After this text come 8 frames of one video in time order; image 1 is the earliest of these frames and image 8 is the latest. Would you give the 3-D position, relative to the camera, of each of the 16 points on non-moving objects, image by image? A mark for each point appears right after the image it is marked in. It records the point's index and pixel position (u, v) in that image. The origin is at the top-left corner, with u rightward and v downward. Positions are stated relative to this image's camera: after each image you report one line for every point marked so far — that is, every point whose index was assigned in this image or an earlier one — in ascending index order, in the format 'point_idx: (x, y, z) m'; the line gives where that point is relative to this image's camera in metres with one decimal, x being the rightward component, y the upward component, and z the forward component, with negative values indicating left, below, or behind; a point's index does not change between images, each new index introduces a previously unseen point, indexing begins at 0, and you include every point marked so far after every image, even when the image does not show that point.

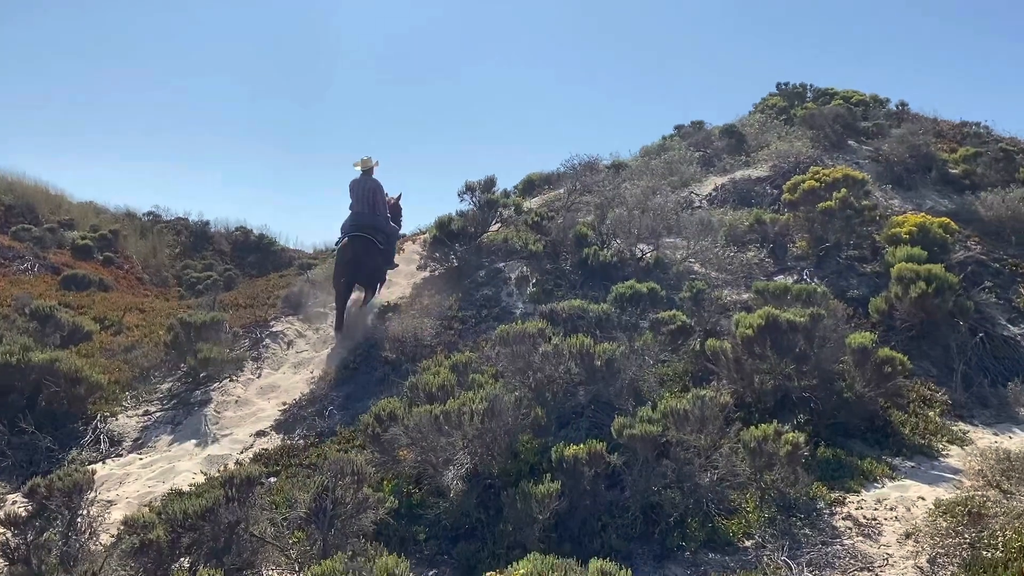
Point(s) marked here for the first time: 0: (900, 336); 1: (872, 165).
0: (+4.7, -0.6, +11.6) m
1: (+6.1, +1.8, +15.5) m
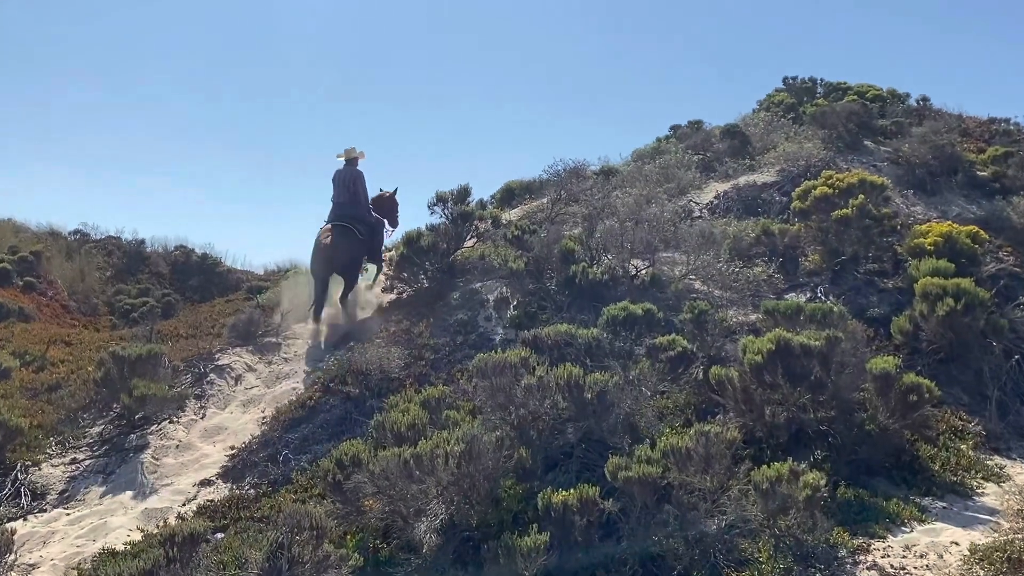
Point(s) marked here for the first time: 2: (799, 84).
0: (+4.5, -0.8, +10.3) m
1: (+5.7, +1.7, +14.2) m
2: (+5.8, +4.0, +19.2) m
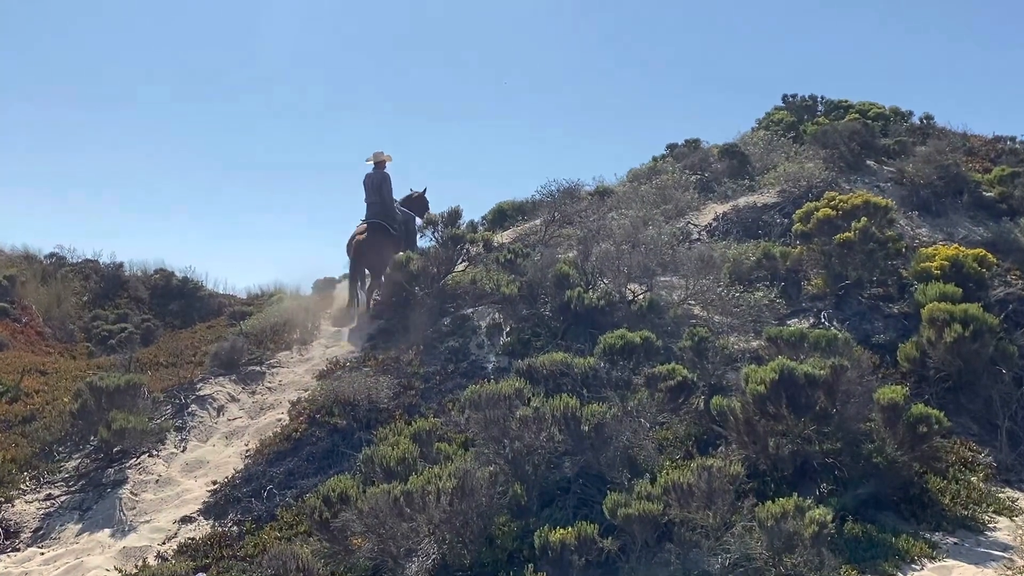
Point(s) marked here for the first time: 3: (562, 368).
0: (+4.4, -1.0, +10.0) m
1: (+5.6, +1.4, +13.9) m
2: (+5.6, +3.7, +18.9) m
3: (+0.5, -0.8, +10.0) m
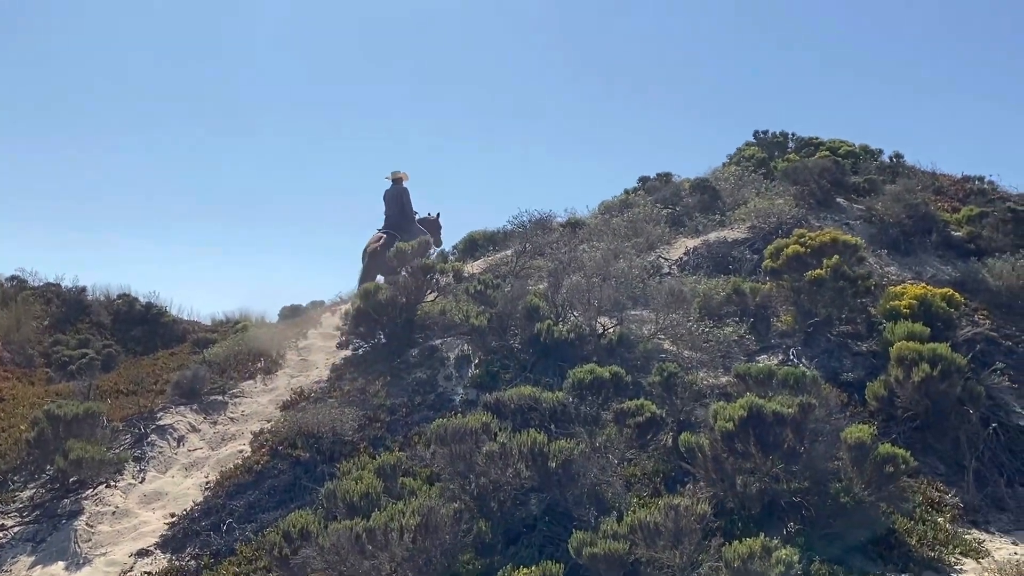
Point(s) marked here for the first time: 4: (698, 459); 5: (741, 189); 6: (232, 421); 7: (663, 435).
0: (+4.1, -1.4, +10.0) m
1: (+5.2, +0.9, +14.0) m
2: (+5.1, +3.1, +19.0) m
3: (+0.2, -1.2, +9.9) m
4: (+1.9, -1.7, +9.5) m
5: (+3.8, +1.6, +15.9) m
6: (-3.2, -1.5, +10.8) m
7: (+1.6, -1.5, +10.0) m
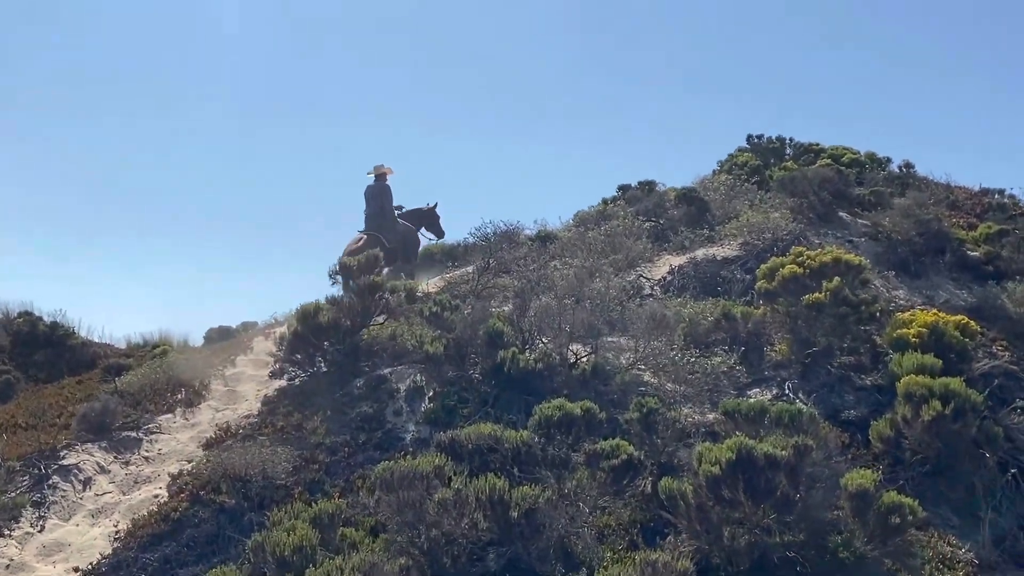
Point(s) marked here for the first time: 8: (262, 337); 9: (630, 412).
0: (+3.7, -1.7, +8.8) m
1: (+4.7, +0.6, +12.9) m
2: (+4.6, +2.8, +17.8) m
3: (-0.2, -1.4, +8.7) m
4: (+1.5, -1.9, +8.3) m
5: (+3.3, +1.4, +14.7) m
6: (-3.7, -1.7, +9.5) m
7: (+1.2, -1.8, +8.7) m
8: (-3.7, -0.7, +13.1) m
9: (+1.1, -1.2, +9.3) m
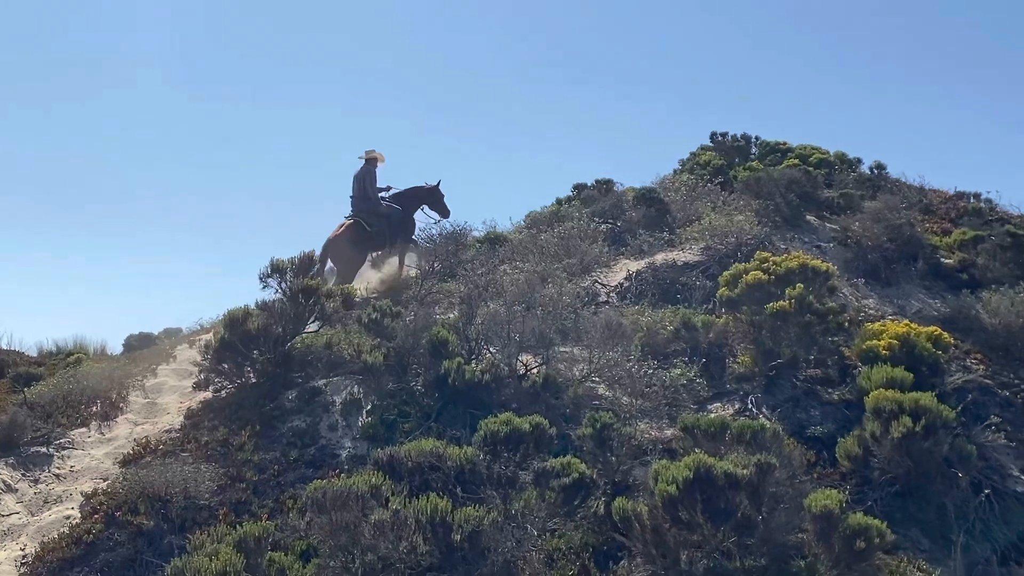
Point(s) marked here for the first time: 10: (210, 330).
0: (+3.2, -1.8, +8.3) m
1: (+4.2, +0.6, +12.4) m
2: (+3.9, +2.8, +17.3) m
3: (-0.7, -1.5, +8.1) m
4: (+1.0, -2.0, +7.7) m
5: (+2.7, +1.3, +14.1) m
6: (-4.2, -1.7, +8.8) m
7: (+0.7, -1.8, +8.2) m
8: (-4.3, -0.7, +12.4) m
9: (+0.6, -1.2, +8.7) m
10: (-4.3, -0.5, +13.2) m
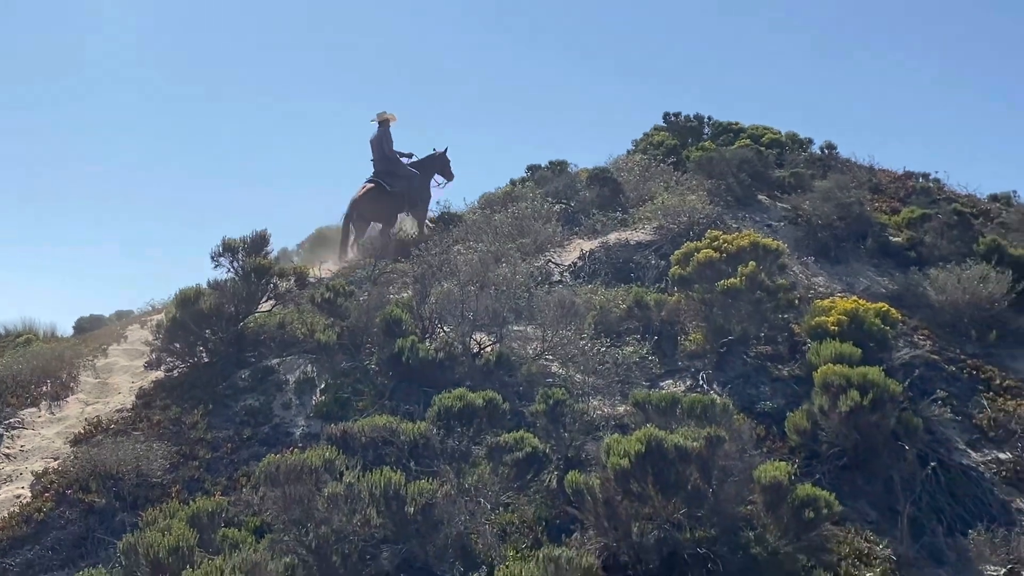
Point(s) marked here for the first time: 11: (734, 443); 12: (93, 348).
0: (+2.8, -1.6, +8.4) m
1: (+3.7, +0.8, +12.5) m
2: (+3.3, +3.0, +17.4) m
3: (-1.1, -1.3, +8.1) m
4: (+0.6, -1.8, +7.8) m
5: (+2.1, +1.6, +14.2) m
6: (-4.6, -1.6, +8.8) m
7: (+0.3, -1.6, +8.2) m
8: (-4.8, -0.5, +12.3) m
9: (+0.2, -1.1, +8.8) m
10: (-4.8, -0.4, +13.2) m
11: (+1.9, -1.3, +8.1) m
12: (-4.9, -0.7, +11.2) m
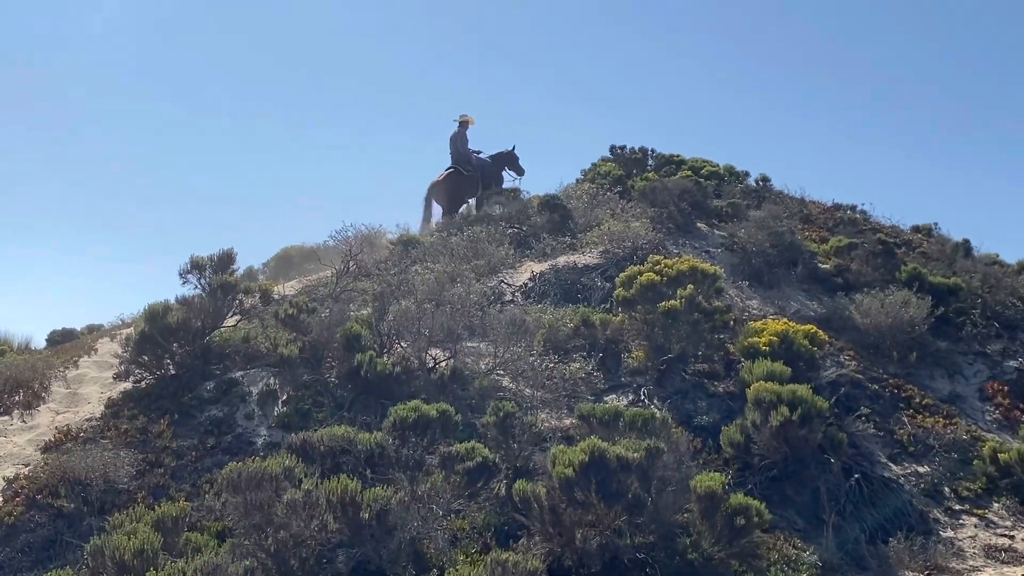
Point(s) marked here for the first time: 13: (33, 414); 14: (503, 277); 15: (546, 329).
0: (+2.3, -1.8, +9.0) m
1: (+3.1, +0.5, +13.2) m
2: (+2.6, +2.6, +18.2) m
3: (-1.5, -1.4, +8.6) m
4: (+0.2, -2.0, +8.3) m
5: (+1.5, +1.2, +14.9) m
6: (-5.0, -1.7, +9.1) m
7: (-0.2, -1.8, +8.8) m
8: (-5.3, -0.7, +12.7) m
9: (-0.2, -1.2, +9.3) m
10: (-5.4, -0.6, +13.5) m
11: (+1.5, -1.5, +8.7) m
12: (-5.4, -0.9, +11.6) m
13: (-4.9, -1.3, +10.0) m
14: (0.0, +0.2, +12.6) m
15: (+0.5, -0.5, +10.9) m
